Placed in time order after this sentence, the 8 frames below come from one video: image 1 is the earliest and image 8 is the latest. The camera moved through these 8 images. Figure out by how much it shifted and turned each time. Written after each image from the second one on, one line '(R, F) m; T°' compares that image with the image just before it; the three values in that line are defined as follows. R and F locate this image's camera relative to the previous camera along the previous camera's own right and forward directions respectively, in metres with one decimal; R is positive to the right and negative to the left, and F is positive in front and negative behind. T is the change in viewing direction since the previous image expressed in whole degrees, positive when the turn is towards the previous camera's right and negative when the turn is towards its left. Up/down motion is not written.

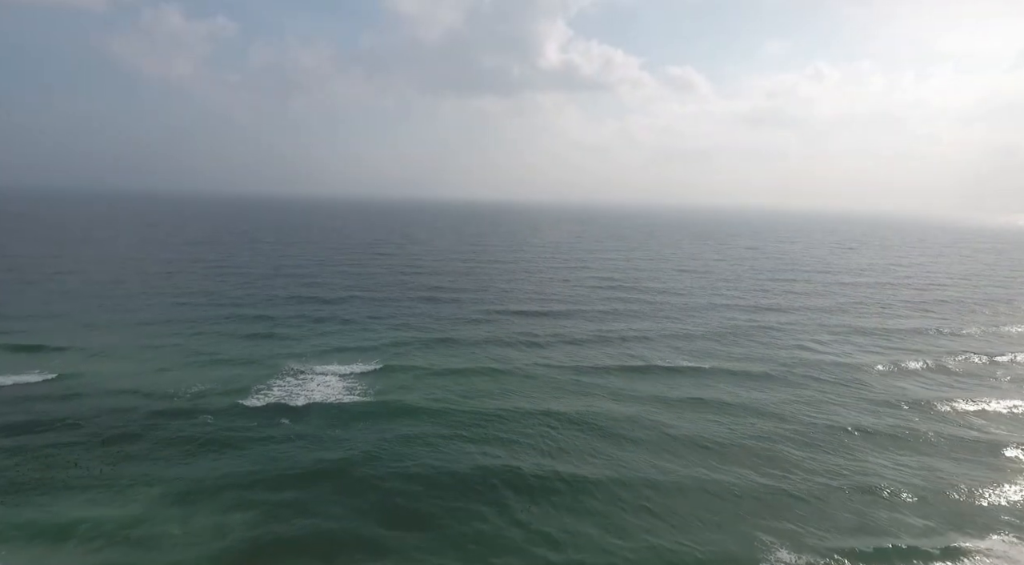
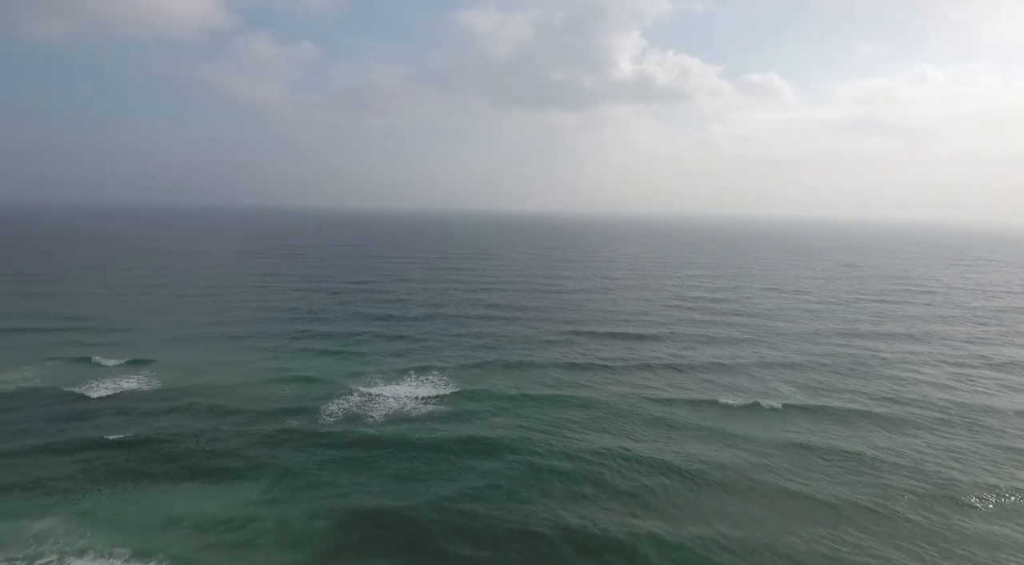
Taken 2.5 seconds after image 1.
(+0.1, +2.2) m; -7°
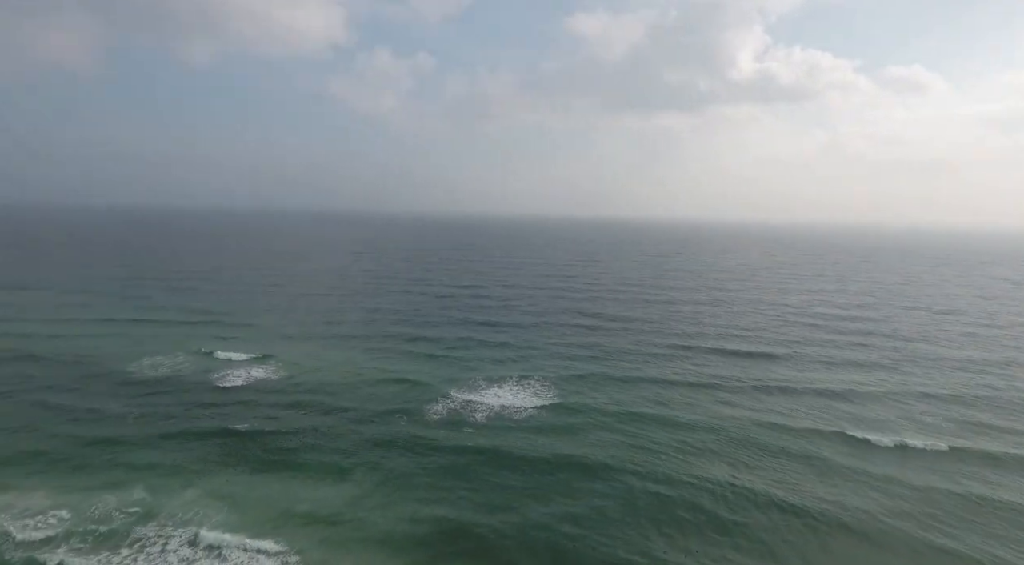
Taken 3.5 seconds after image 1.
(+0.4, +1.3) m; -10°
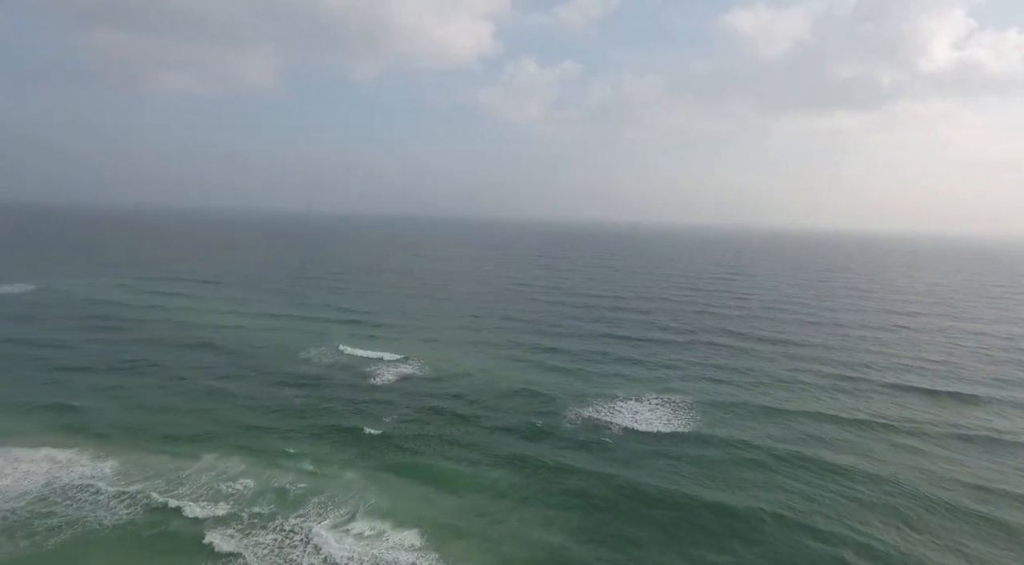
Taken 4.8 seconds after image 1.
(+0.4, +1.2) m; -13°
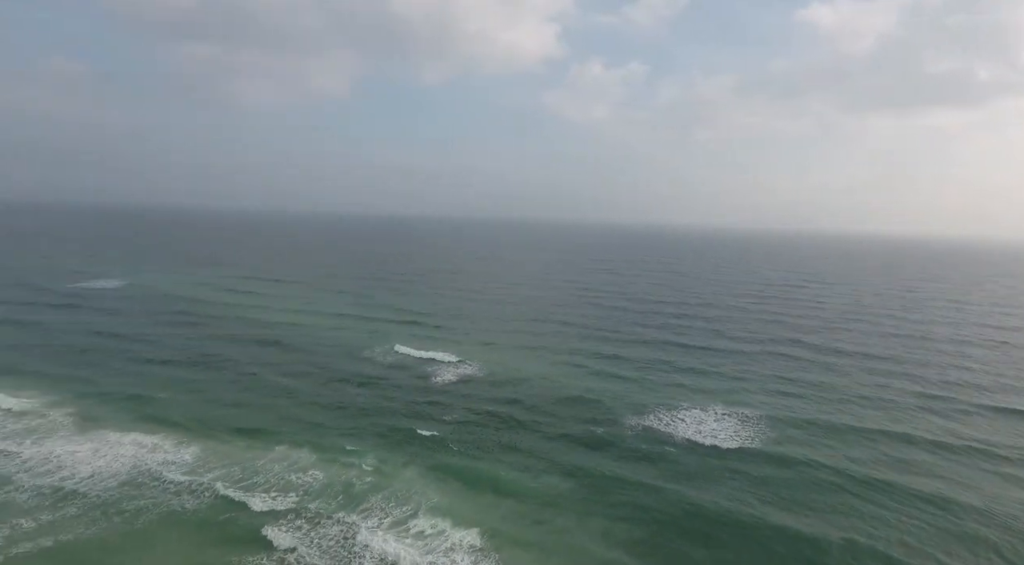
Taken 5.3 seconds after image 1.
(+0.3, +0.4) m; -6°
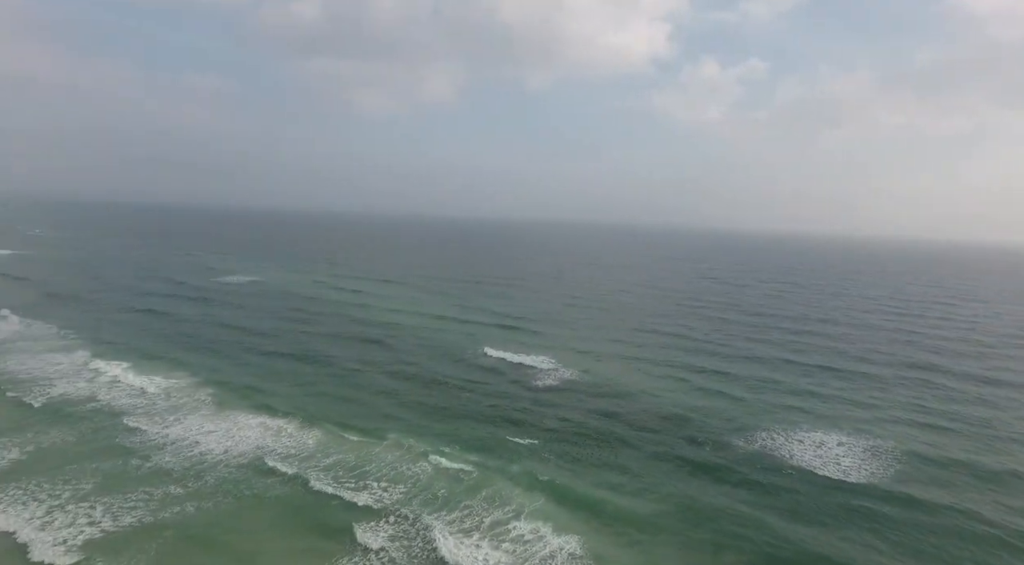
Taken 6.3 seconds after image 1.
(+0.5, +0.6) m; -10°
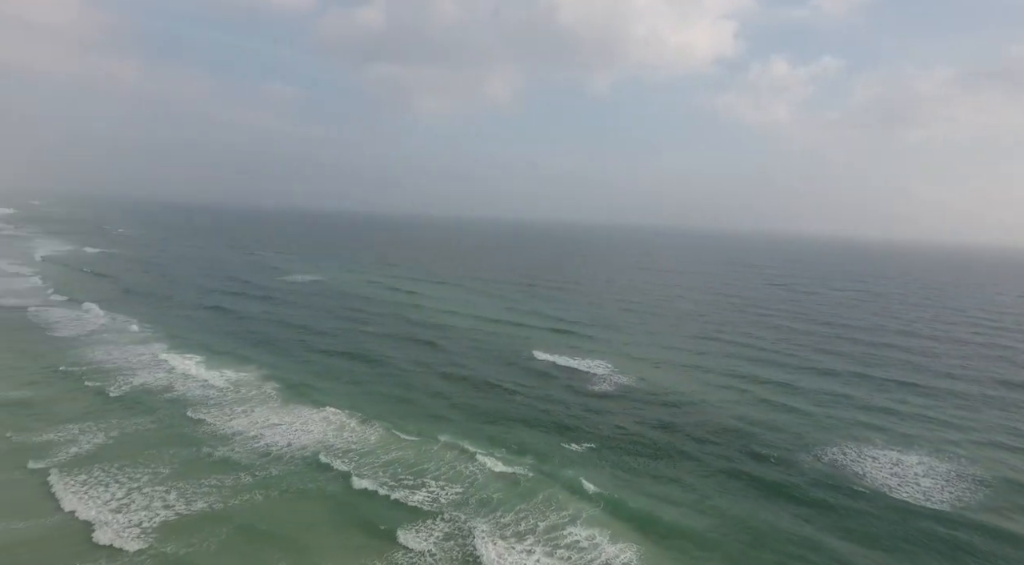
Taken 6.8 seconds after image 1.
(+0.3, +0.4) m; -6°
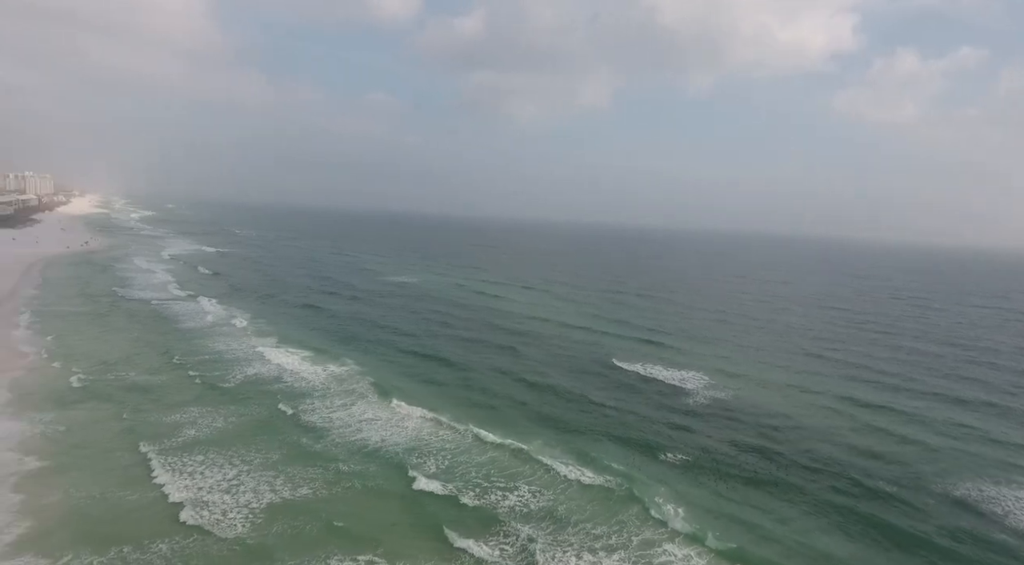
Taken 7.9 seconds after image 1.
(+0.6, +0.8) m; -9°
